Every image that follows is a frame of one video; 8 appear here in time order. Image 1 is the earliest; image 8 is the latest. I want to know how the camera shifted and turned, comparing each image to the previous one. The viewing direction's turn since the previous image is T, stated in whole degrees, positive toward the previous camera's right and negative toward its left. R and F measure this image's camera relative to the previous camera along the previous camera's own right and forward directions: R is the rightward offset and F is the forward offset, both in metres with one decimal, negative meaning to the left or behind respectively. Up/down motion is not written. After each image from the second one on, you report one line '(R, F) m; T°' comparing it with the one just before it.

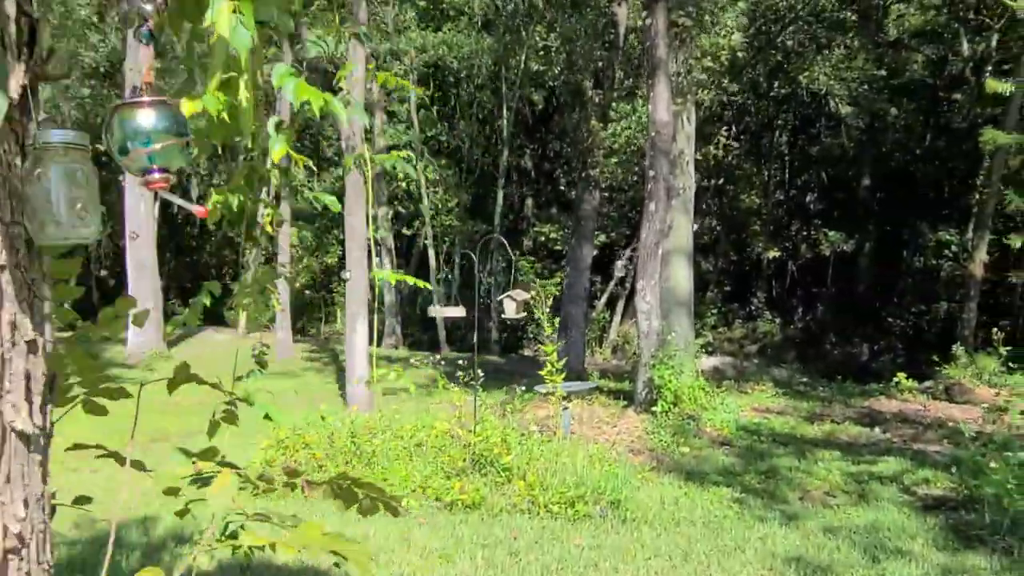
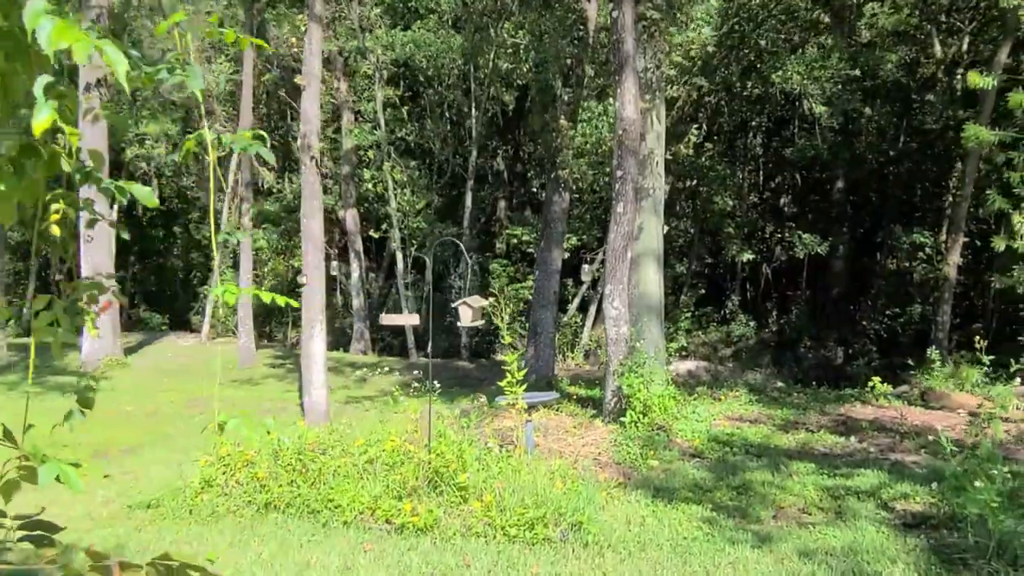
(+0.1, +0.3) m; +2°
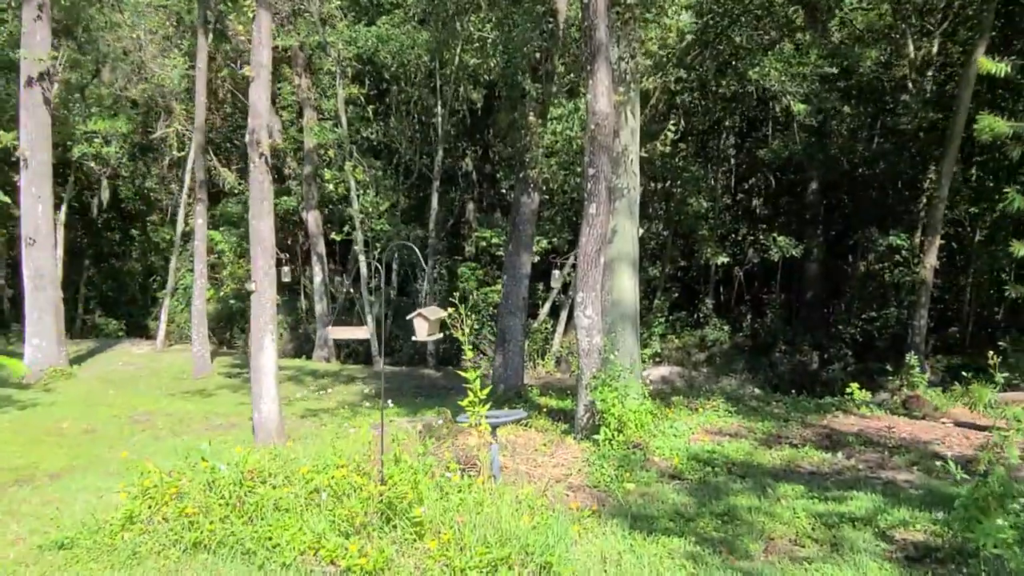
(+0.1, +0.5) m; +2°
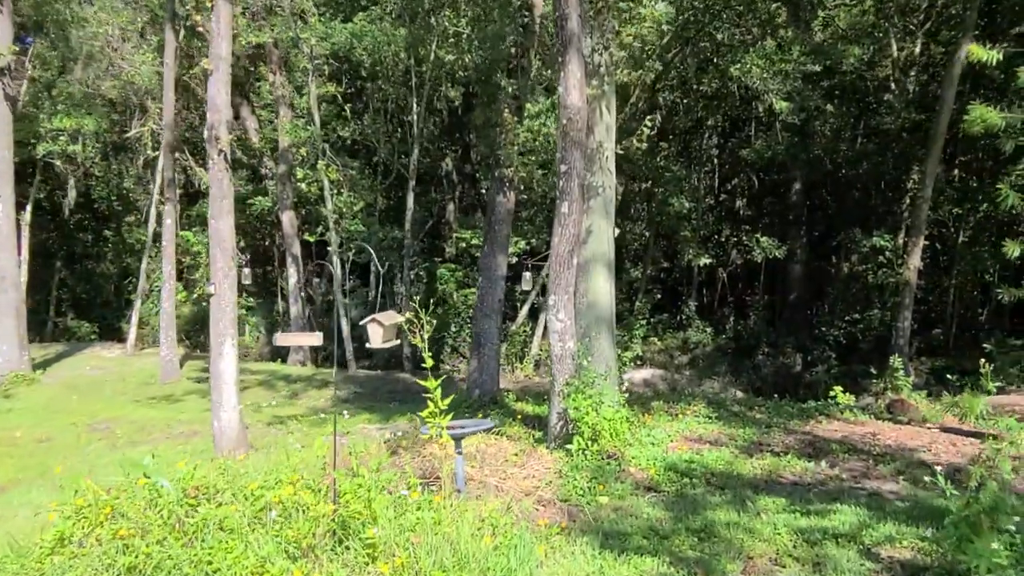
(+0.1, +0.3) m; +1°
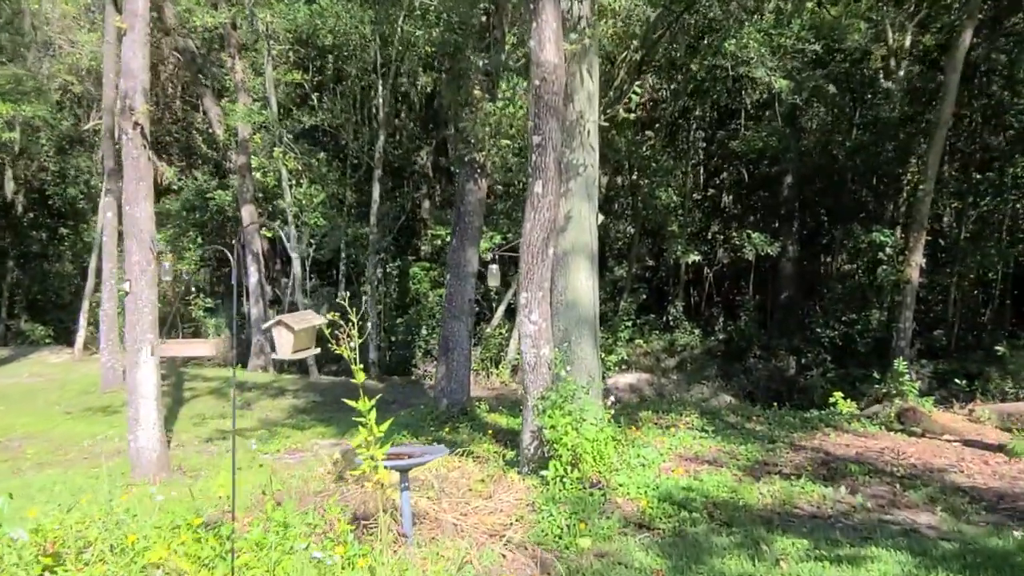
(+0.1, +1.0) m; +1°
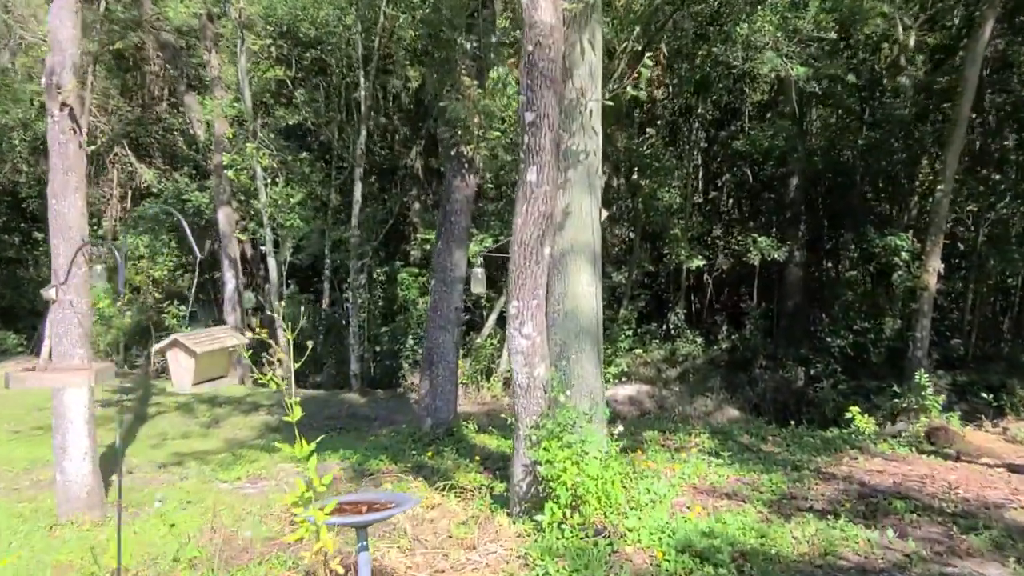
(0.0, +0.9) m; 0°
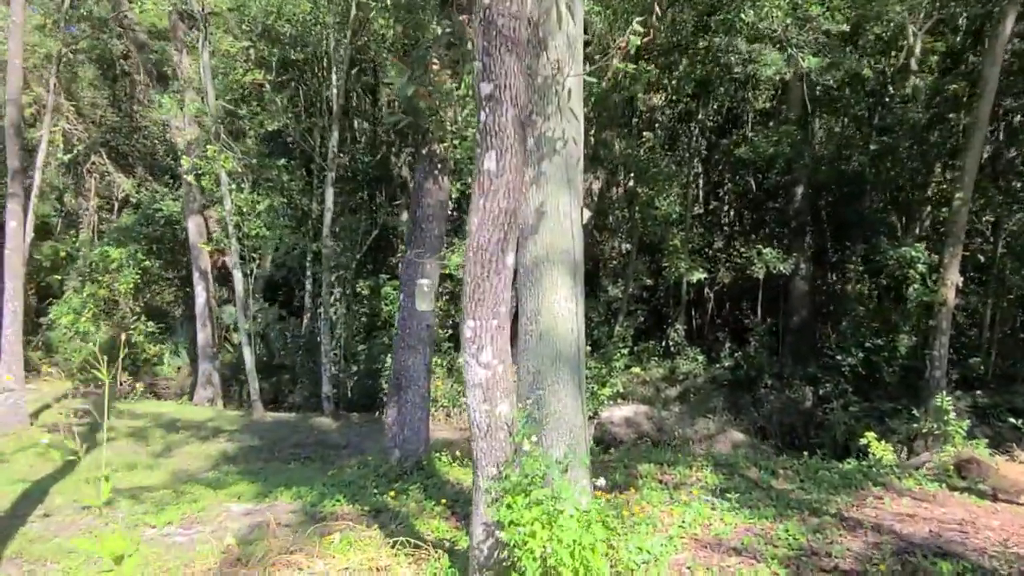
(+0.2, +0.9) m; 0°
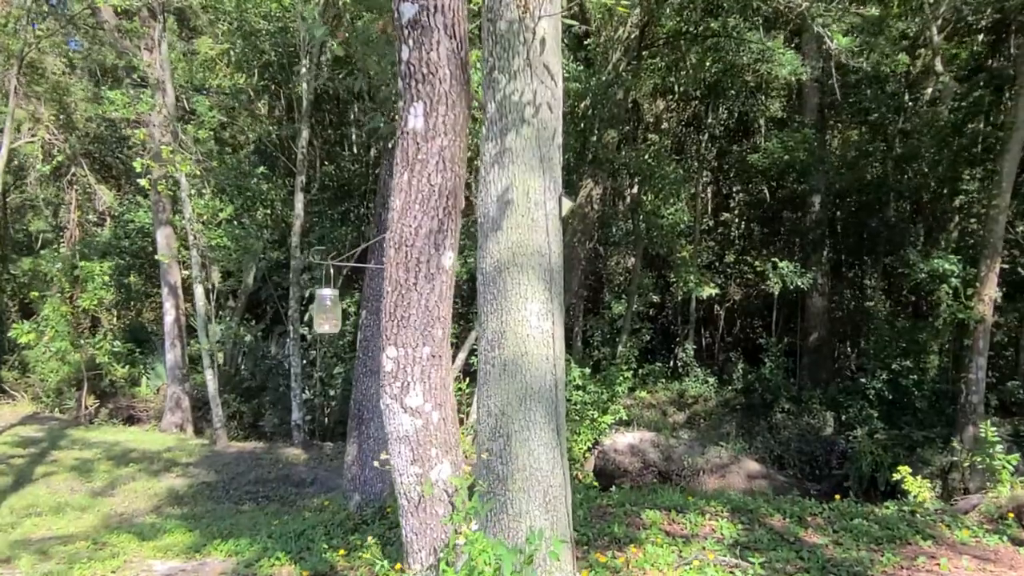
(+0.2, +1.0) m; -1°
